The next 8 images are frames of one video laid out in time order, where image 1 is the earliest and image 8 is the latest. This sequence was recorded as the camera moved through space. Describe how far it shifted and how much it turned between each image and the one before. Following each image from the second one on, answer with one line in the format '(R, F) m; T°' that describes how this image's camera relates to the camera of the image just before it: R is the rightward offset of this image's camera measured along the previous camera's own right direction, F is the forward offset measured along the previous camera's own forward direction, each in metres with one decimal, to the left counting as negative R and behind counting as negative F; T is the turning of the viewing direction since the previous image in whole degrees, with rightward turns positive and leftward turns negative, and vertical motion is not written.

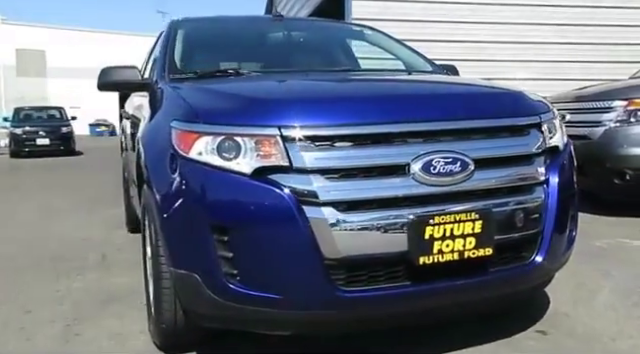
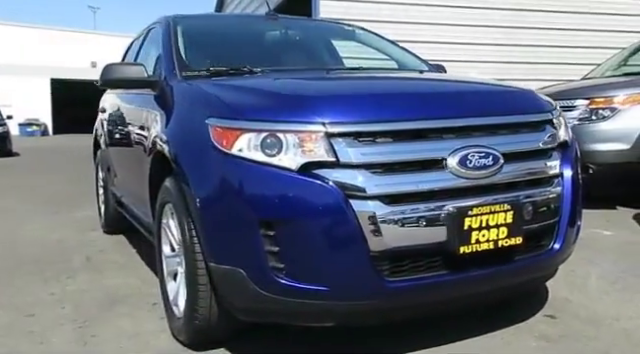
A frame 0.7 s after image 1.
(-0.4, -0.1) m; +6°
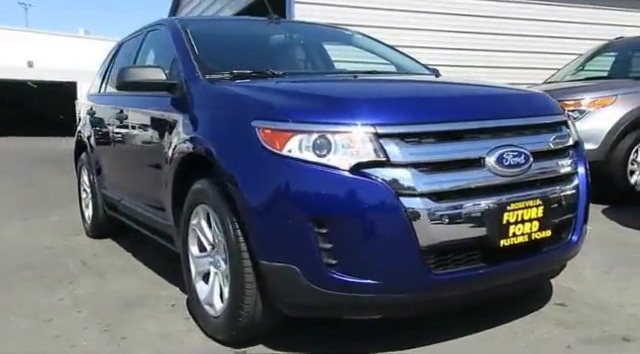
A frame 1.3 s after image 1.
(-0.4, -0.1) m; +6°
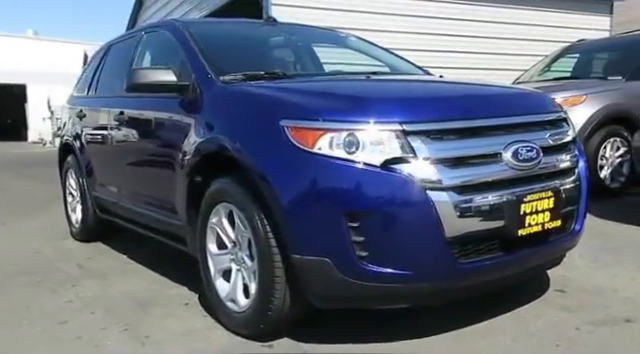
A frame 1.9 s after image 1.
(-0.3, -0.1) m; +4°
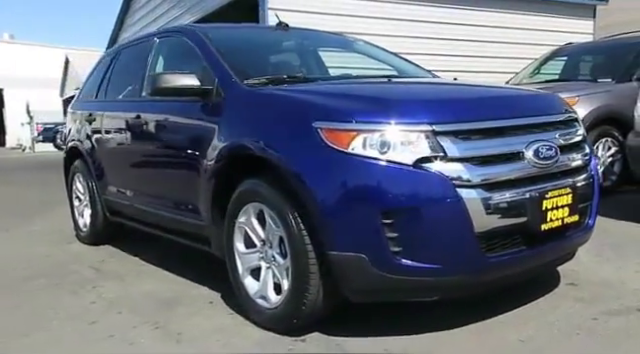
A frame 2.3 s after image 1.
(-0.2, -0.1) m; +2°
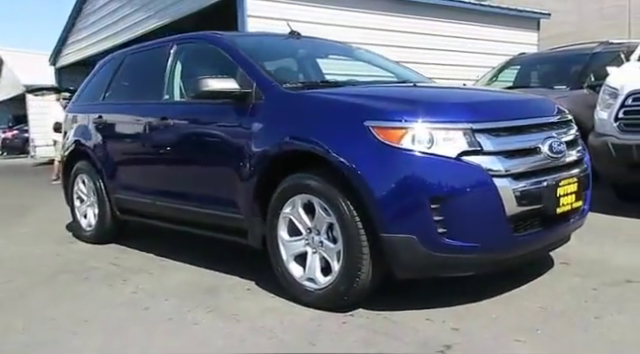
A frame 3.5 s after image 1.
(-0.6, -0.3) m; +6°
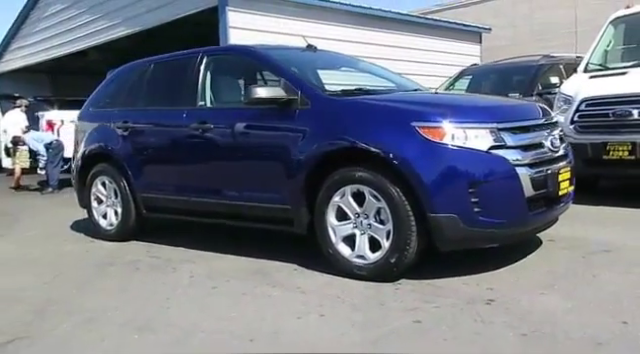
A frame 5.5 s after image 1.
(-0.8, -0.6) m; +7°
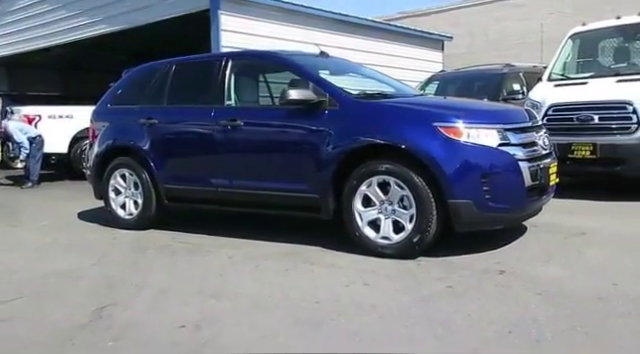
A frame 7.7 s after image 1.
(-0.7, -0.6) m; +6°
